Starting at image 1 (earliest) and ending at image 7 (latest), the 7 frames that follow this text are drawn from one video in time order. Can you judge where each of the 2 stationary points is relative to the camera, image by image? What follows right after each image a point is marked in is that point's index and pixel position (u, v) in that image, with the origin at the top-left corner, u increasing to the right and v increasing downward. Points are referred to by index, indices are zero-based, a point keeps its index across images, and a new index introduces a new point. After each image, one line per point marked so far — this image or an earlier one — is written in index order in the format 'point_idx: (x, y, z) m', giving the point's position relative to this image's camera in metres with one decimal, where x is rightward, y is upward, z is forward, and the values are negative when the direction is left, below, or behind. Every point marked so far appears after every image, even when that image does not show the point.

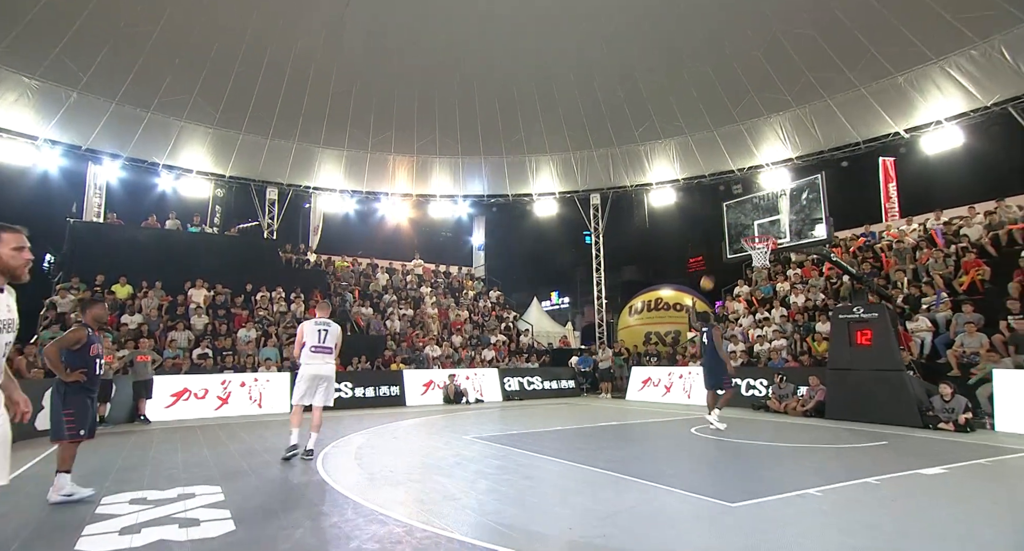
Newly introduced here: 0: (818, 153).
0: (+10.8, +4.4, +17.1) m
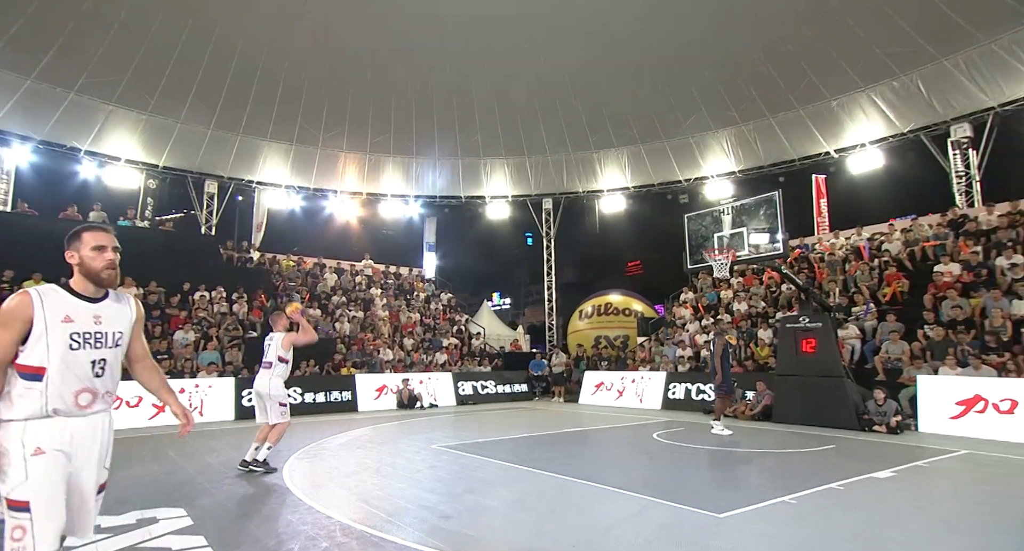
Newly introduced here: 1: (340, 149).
0: (+9.2, +4.1, +18.2) m
1: (-6.2, +4.6, +17.5) m
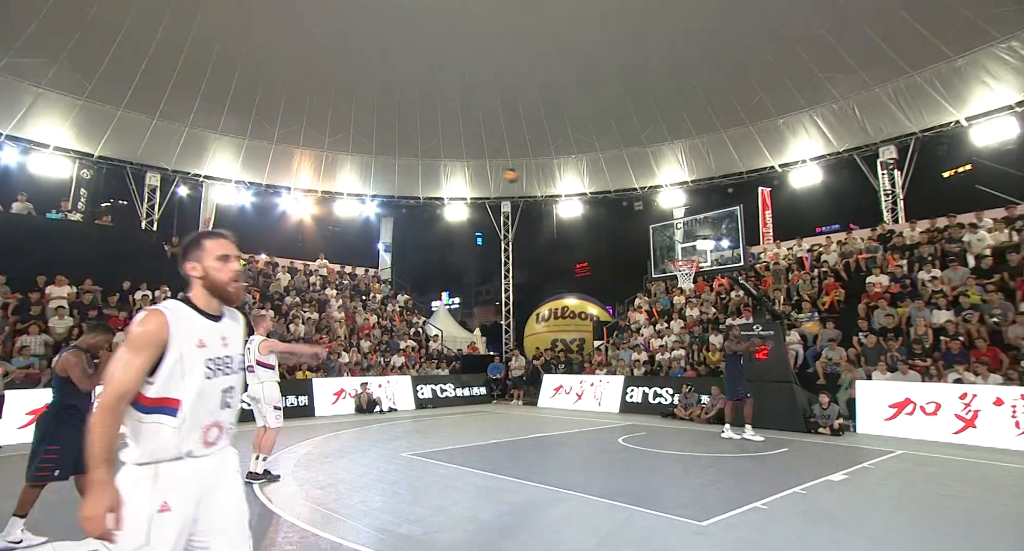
0: (+7.7, +3.8, +19.1) m
1: (-7.6, +4.6, +16.9) m
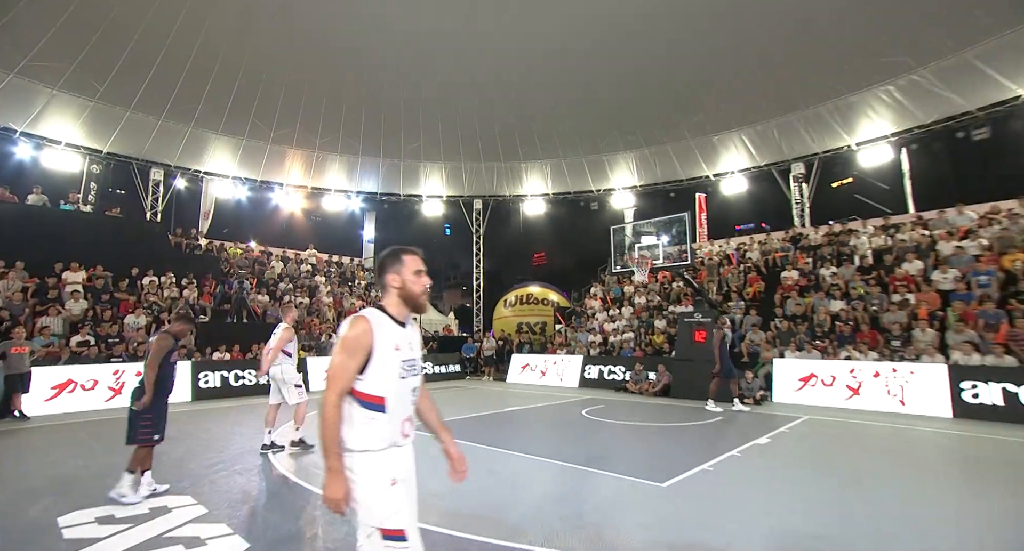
0: (+6.4, +4.2, +21.8) m
1: (-8.6, +5.0, +18.3) m
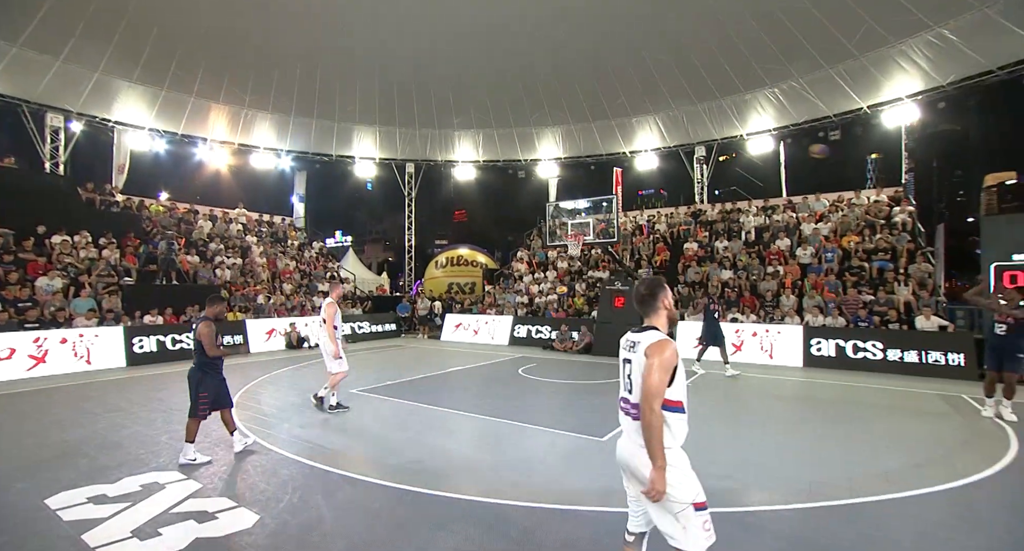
0: (+3.1, +5.8, +23.5) m
1: (-11.0, +6.5, +17.4) m
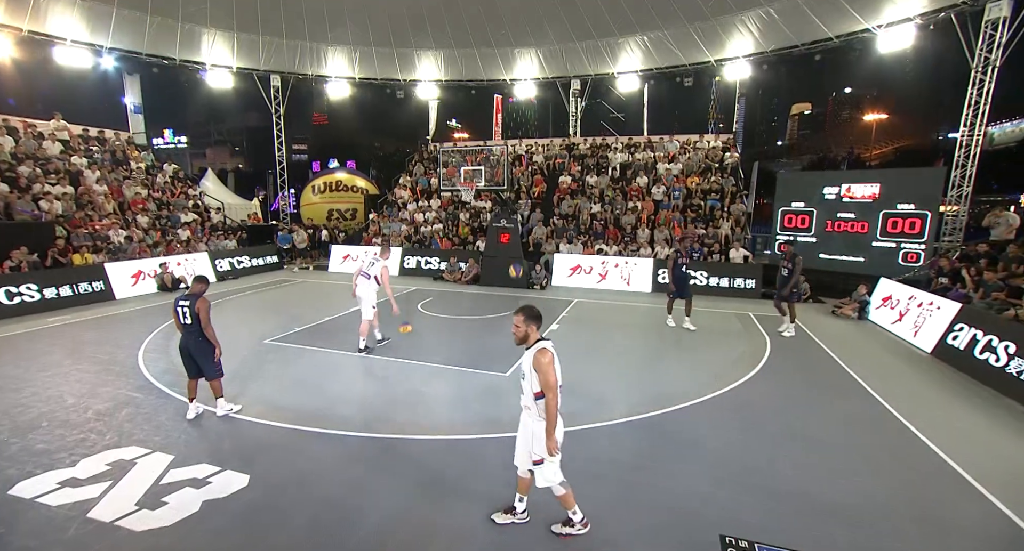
0: (-2.6, +9.4, +23.2) m
1: (-14.7, +8.4, +13.7) m
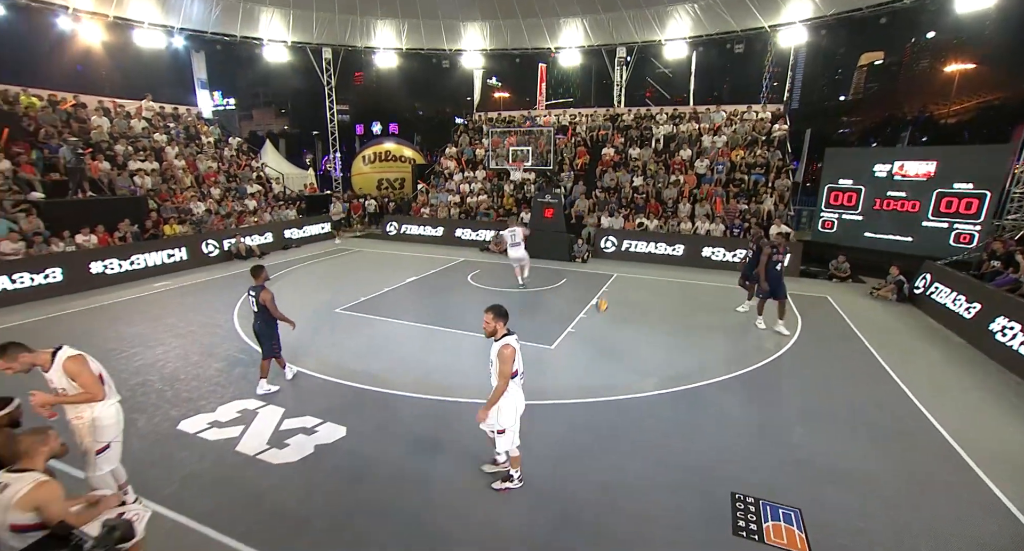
0: (-0.4, +10.9, +23.4) m
1: (-13.2, +9.4, +14.9) m
